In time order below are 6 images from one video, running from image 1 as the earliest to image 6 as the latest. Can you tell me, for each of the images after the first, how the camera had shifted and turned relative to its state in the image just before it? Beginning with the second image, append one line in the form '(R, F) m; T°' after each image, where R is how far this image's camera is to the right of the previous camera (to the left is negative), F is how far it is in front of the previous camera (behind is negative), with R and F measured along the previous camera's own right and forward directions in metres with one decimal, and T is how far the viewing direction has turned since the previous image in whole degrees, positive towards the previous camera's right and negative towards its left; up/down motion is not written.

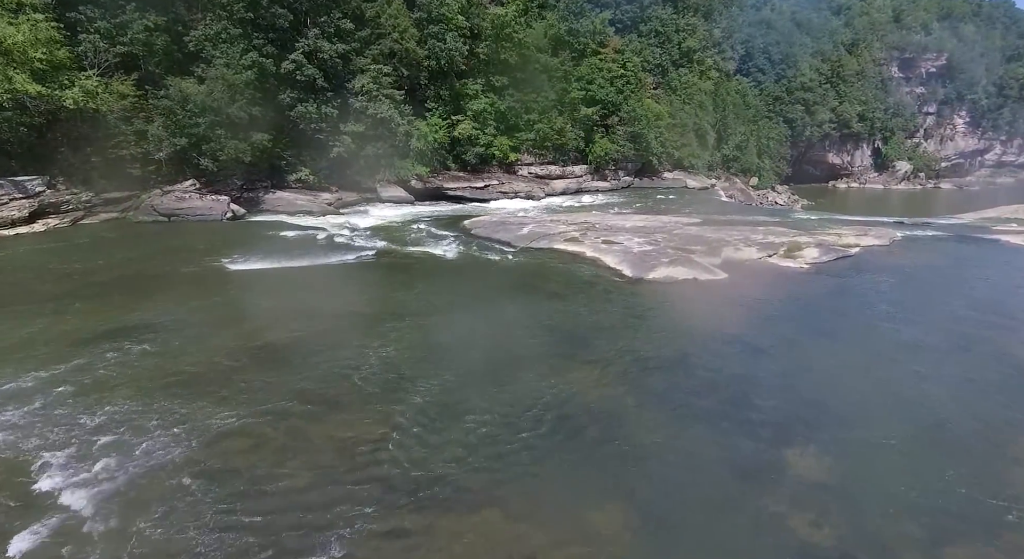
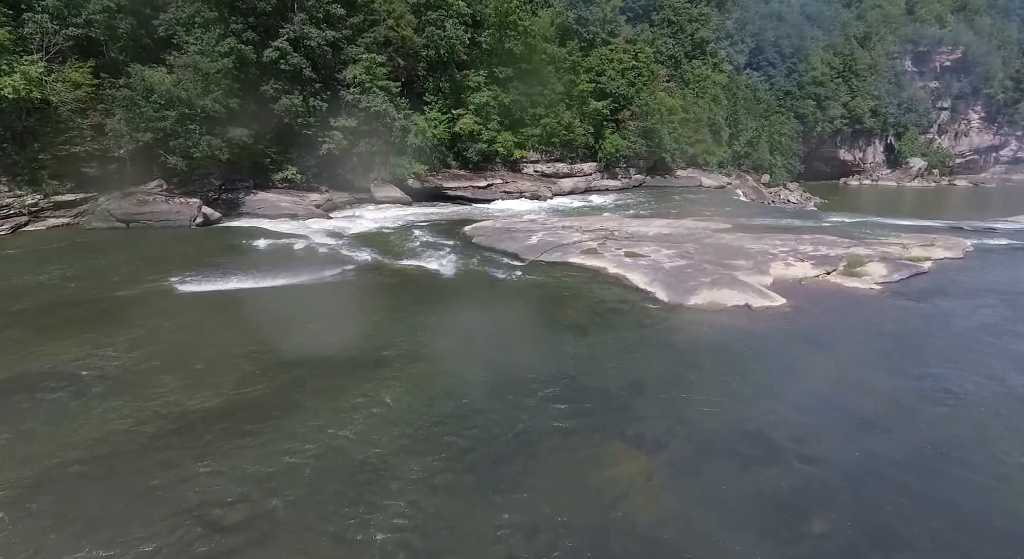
(-0.2, +3.3) m; 0°
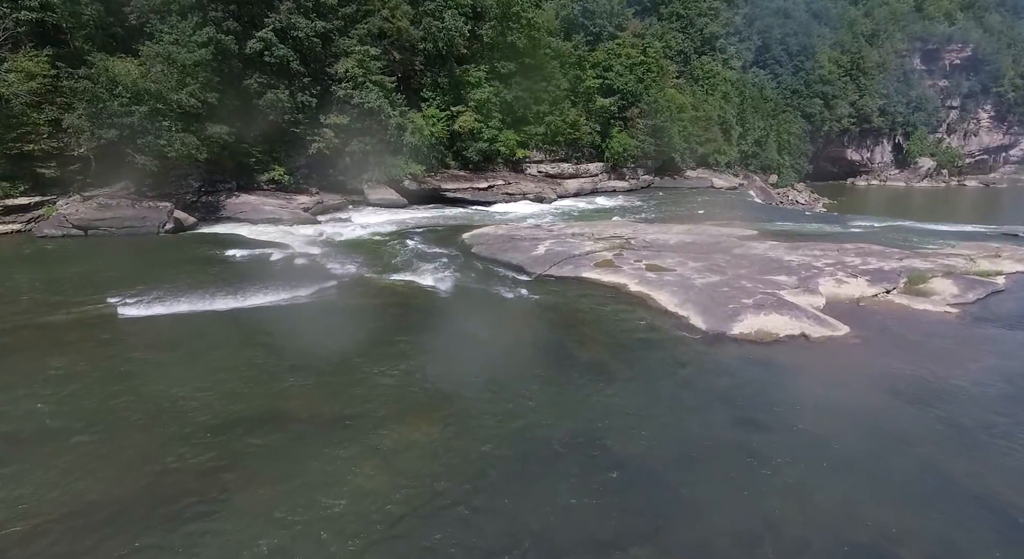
(-0.1, +2.5) m; 0°
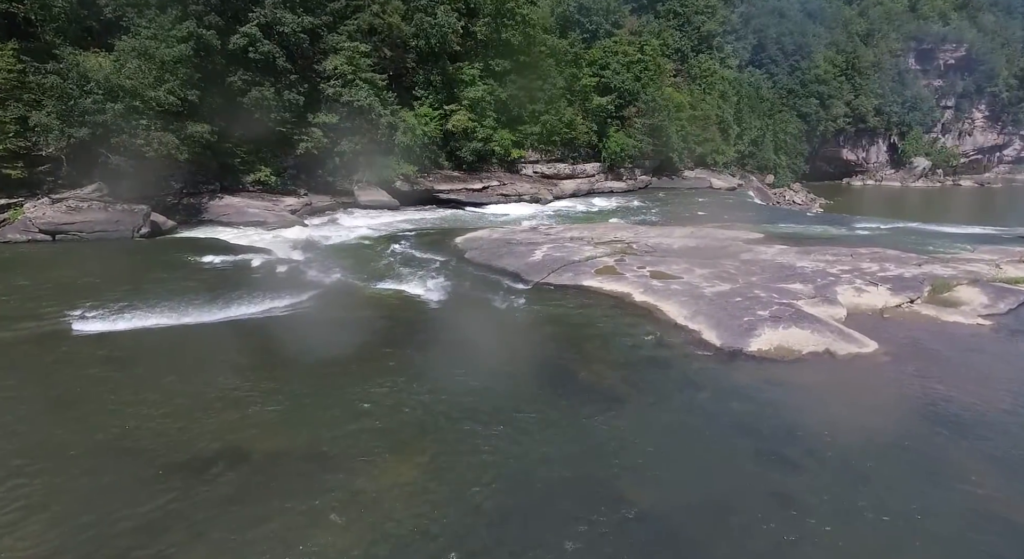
(0.0, +1.1) m; 0°
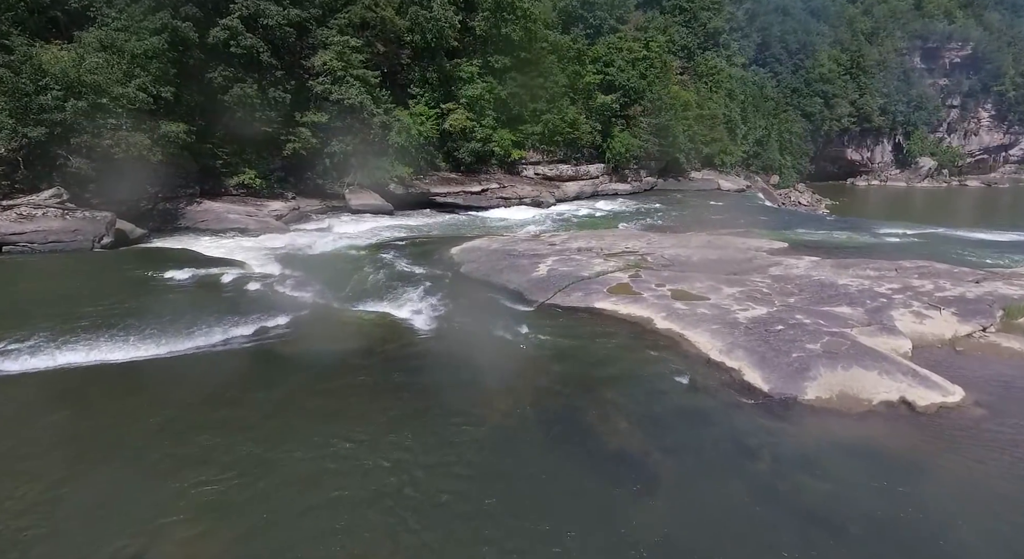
(0.0, +2.0) m; 0°
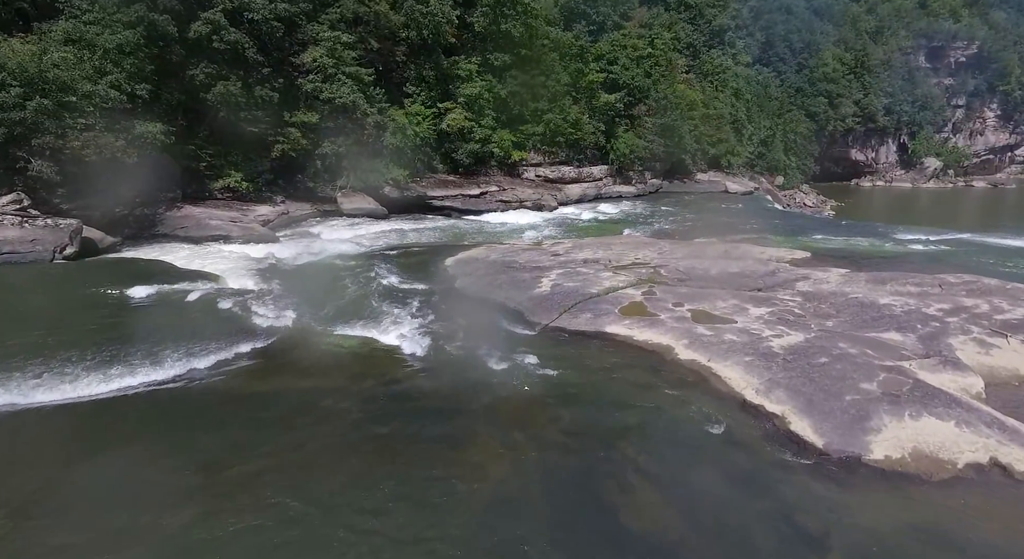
(0.0, +1.6) m; 0°
